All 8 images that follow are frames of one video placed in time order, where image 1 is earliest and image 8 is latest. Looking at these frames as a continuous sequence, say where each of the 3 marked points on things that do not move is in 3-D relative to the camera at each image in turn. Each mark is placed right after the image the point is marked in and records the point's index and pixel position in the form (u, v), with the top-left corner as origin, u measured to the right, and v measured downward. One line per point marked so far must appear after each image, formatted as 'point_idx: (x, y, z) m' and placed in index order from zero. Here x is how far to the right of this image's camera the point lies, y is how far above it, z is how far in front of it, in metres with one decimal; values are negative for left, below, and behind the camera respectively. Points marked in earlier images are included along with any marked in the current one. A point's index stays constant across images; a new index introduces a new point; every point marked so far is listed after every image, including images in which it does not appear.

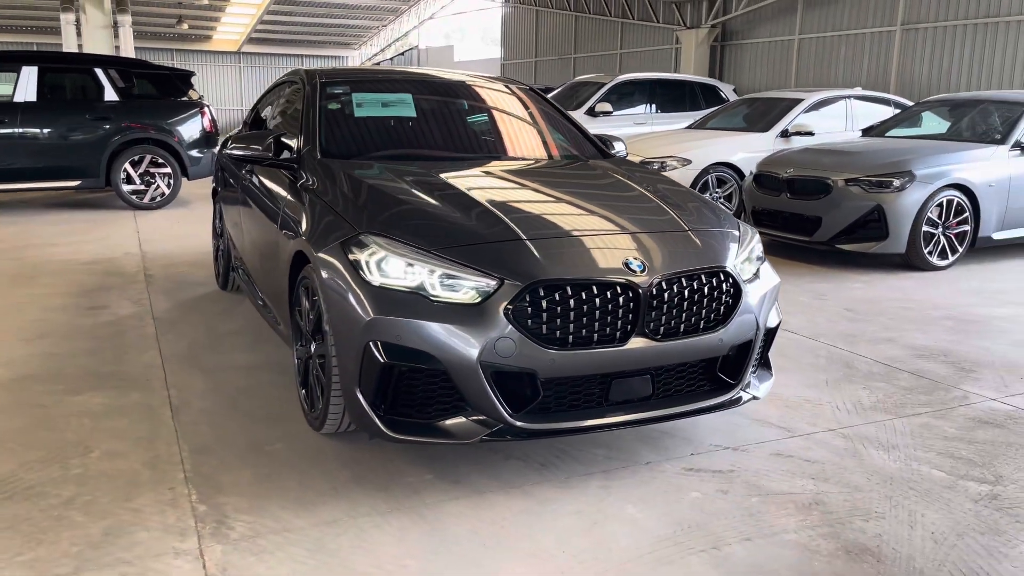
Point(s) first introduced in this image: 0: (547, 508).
0: (+0.1, -0.7, +2.7) m
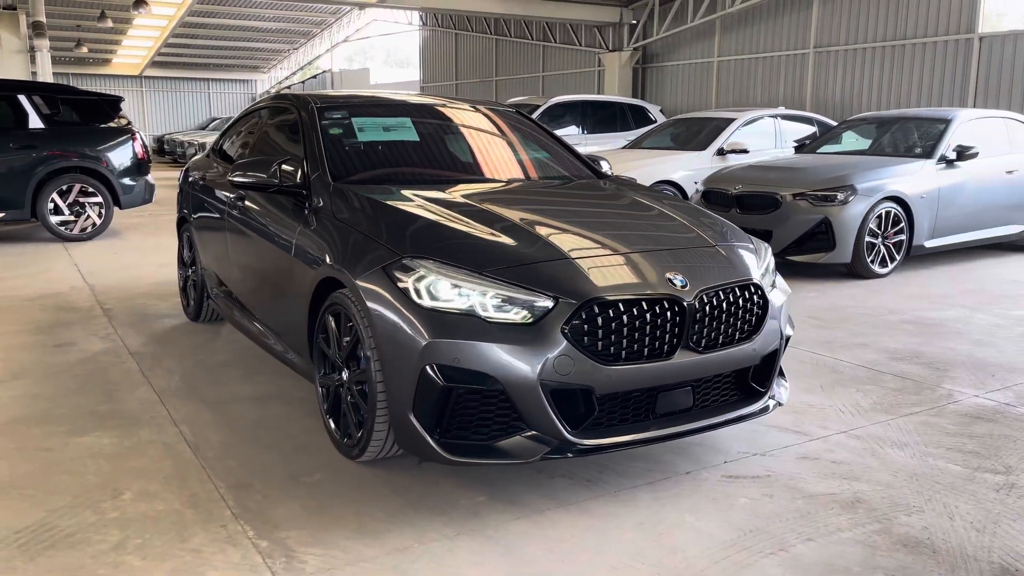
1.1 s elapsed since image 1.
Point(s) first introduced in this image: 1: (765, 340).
0: (+0.3, -0.8, +2.8) m
1: (+1.0, -0.2, +3.2) m
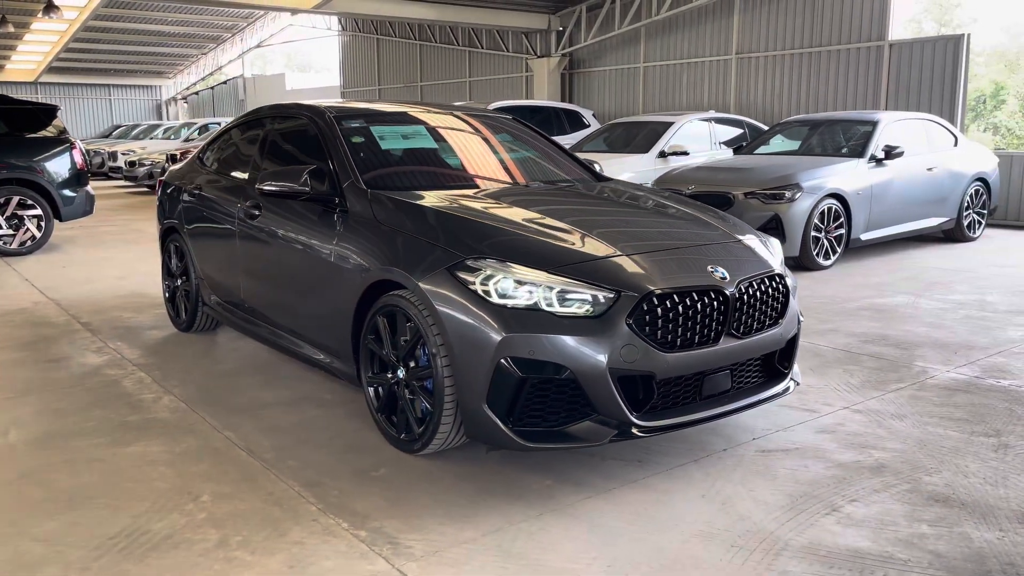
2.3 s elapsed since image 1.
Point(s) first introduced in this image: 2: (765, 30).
0: (+0.6, -0.7, +3.0) m
1: (+1.2, -0.2, +3.5) m
2: (+4.1, +4.2, +13.7) m
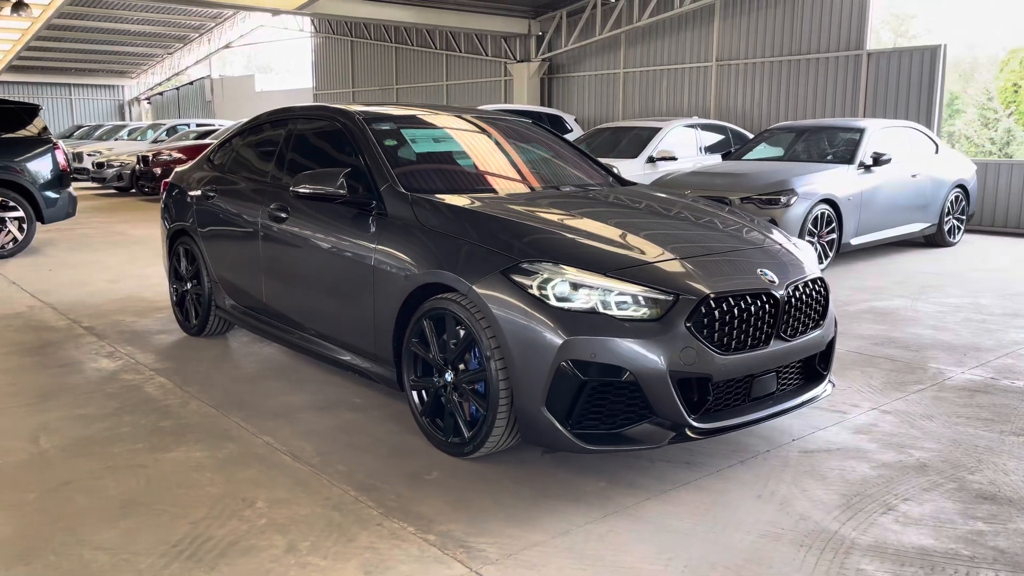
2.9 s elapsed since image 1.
0: (+0.8, -0.8, +3.0) m
1: (+1.3, -0.2, +3.6) m
2: (+3.9, +4.1, +13.9) m
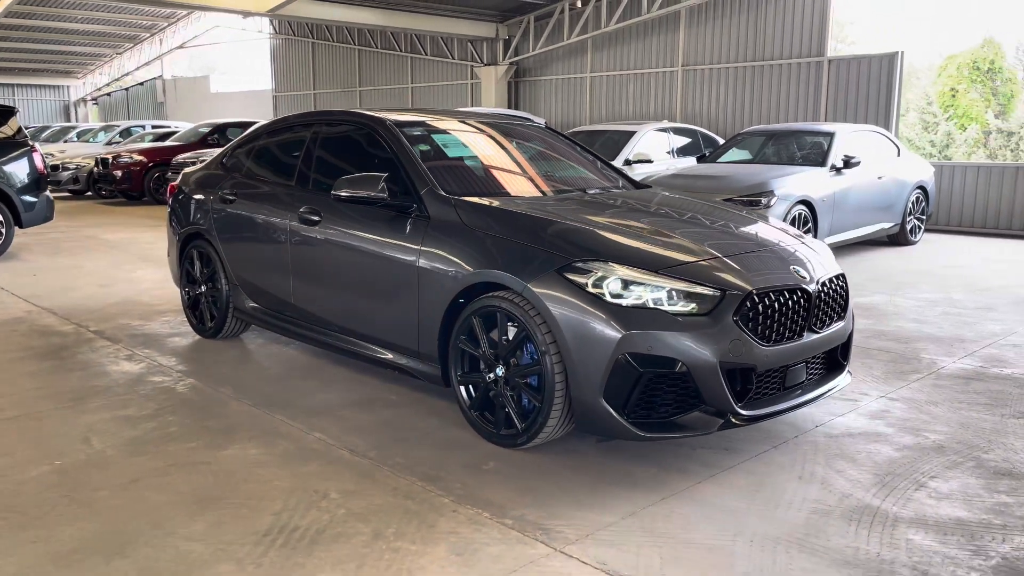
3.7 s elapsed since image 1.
0: (+1.0, -0.7, +3.2) m
1: (+1.5, -0.2, +3.8) m
2: (+3.4, +4.2, +14.3) m
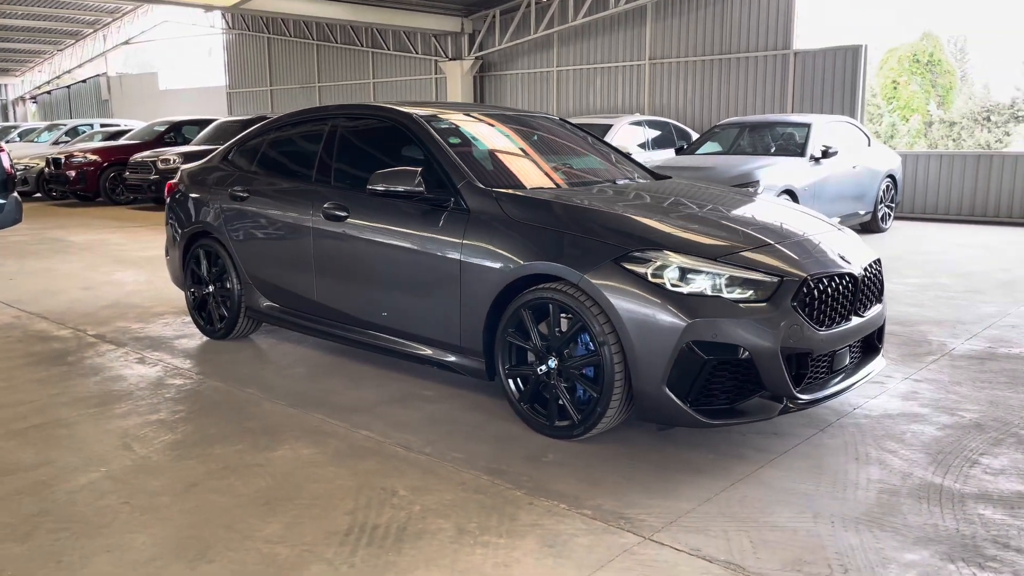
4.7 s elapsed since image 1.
0: (+1.3, -0.7, +3.3) m
1: (+1.7, -0.1, +3.9) m
2: (+2.8, +4.3, +14.5) m
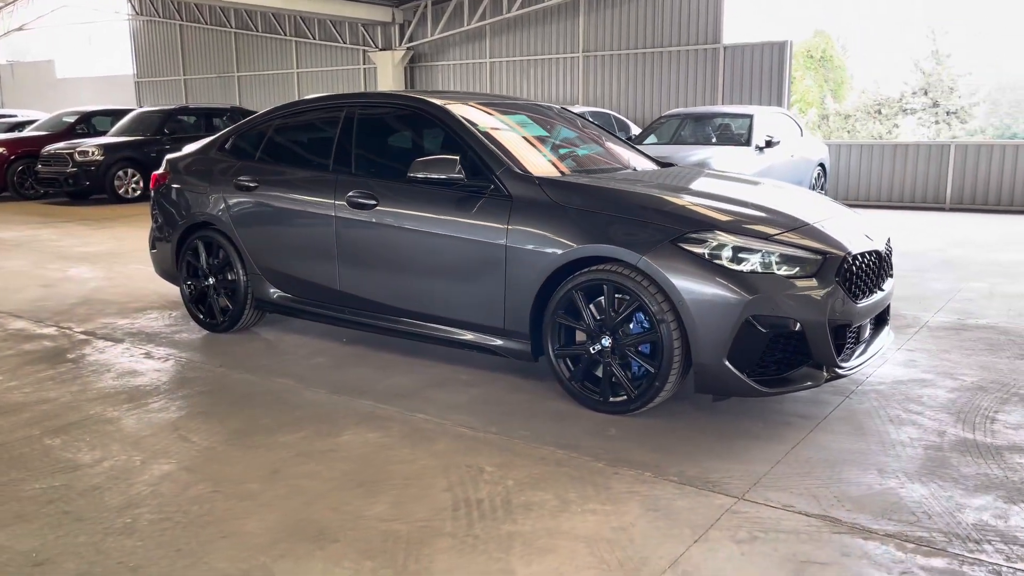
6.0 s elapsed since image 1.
0: (+1.5, -0.6, +3.6) m
1: (+1.9, 0.0, +4.2) m
2: (+1.7, +4.5, +14.8) m
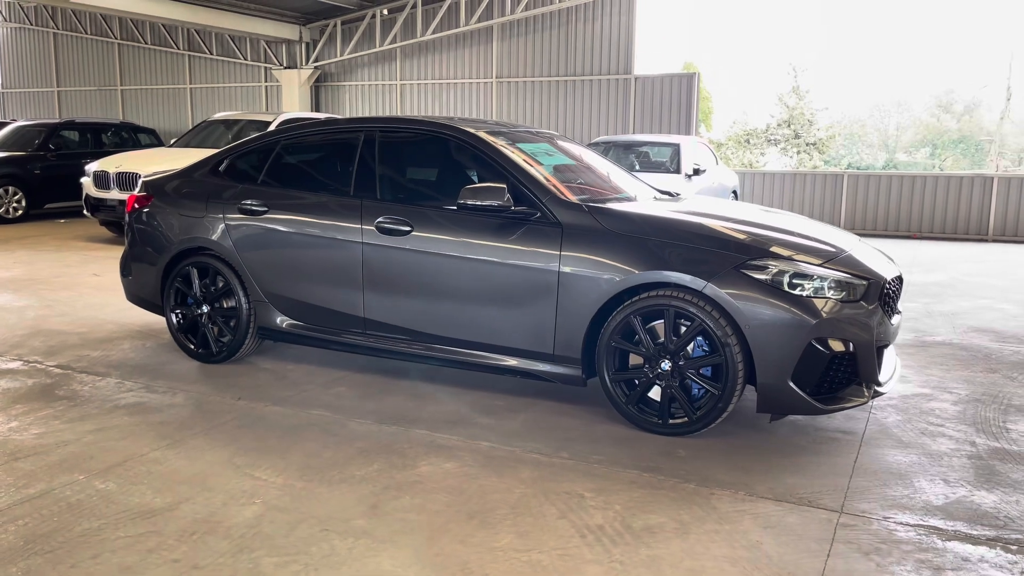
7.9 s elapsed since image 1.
0: (+1.8, -0.7, +3.9) m
1: (+2.1, -0.1, +4.6) m
2: (+0.2, +4.1, +15.1) m
